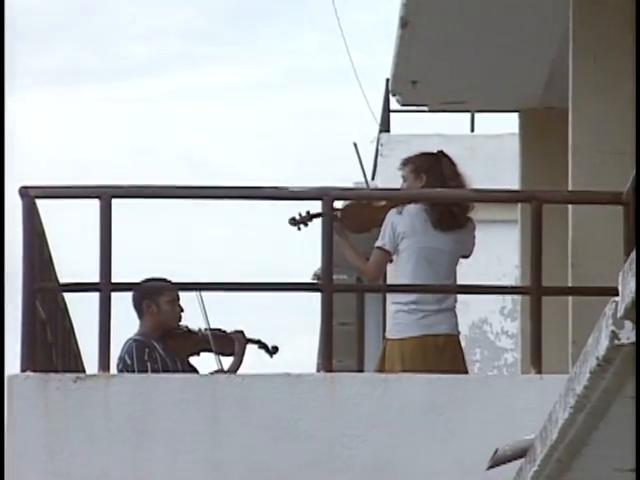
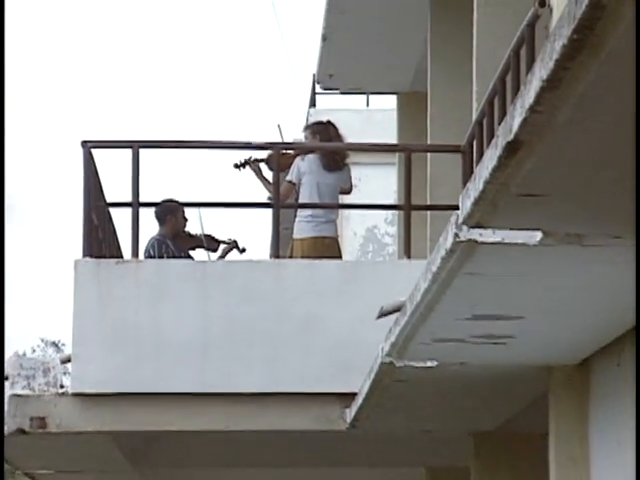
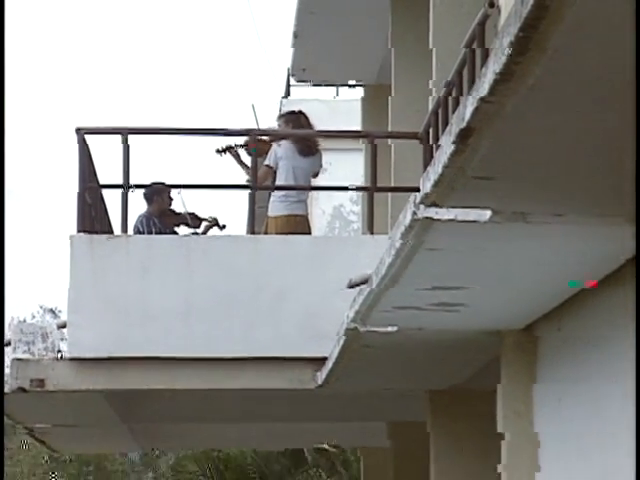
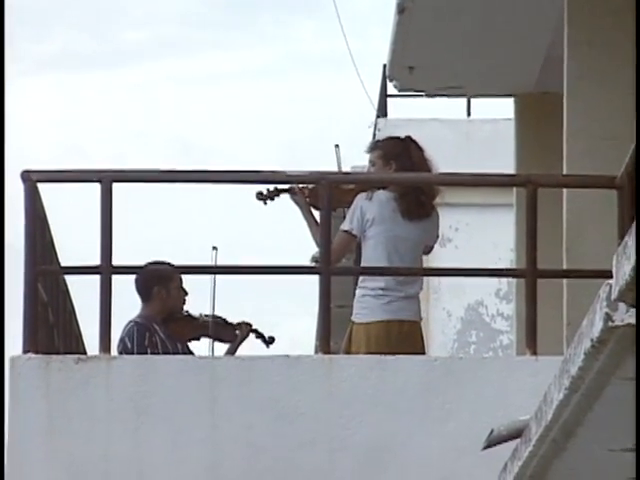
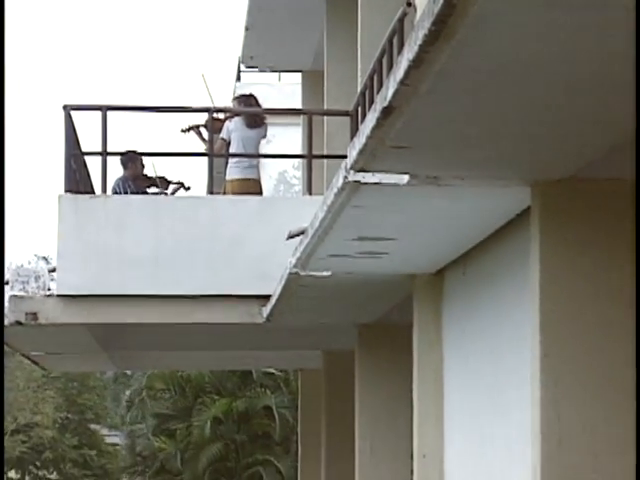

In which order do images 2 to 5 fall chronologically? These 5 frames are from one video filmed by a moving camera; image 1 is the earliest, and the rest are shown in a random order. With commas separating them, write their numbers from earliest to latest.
4, 2, 3, 5
